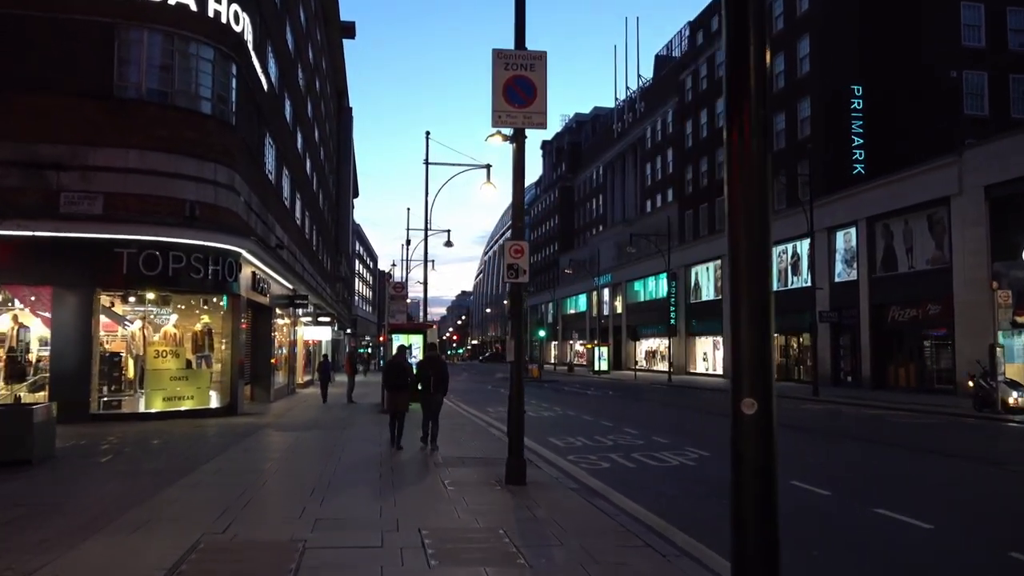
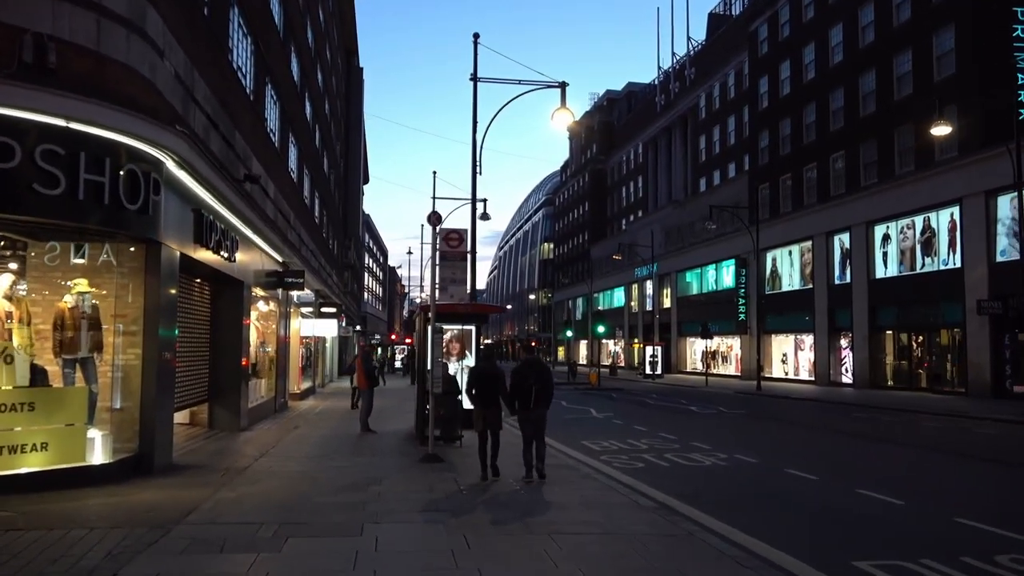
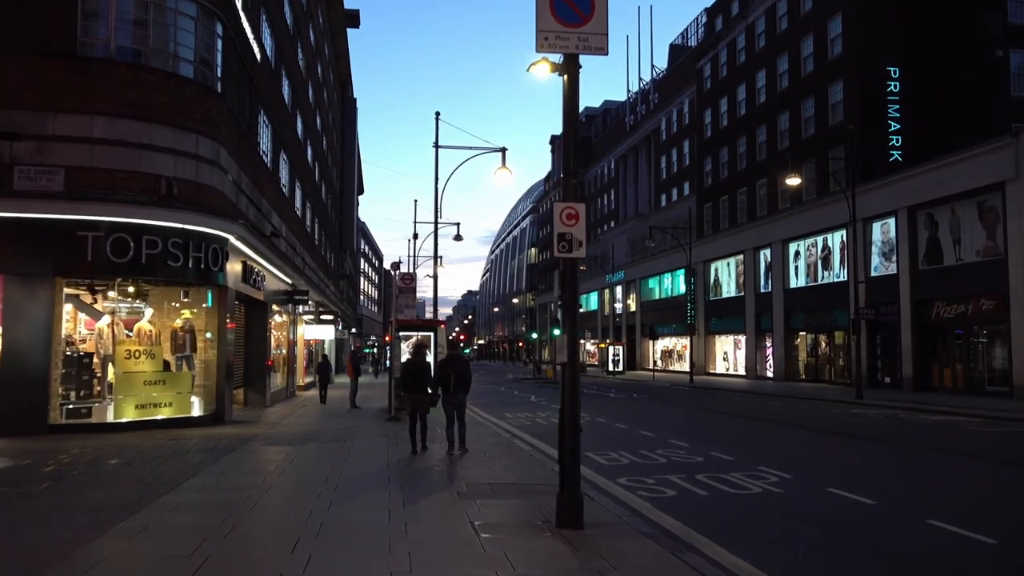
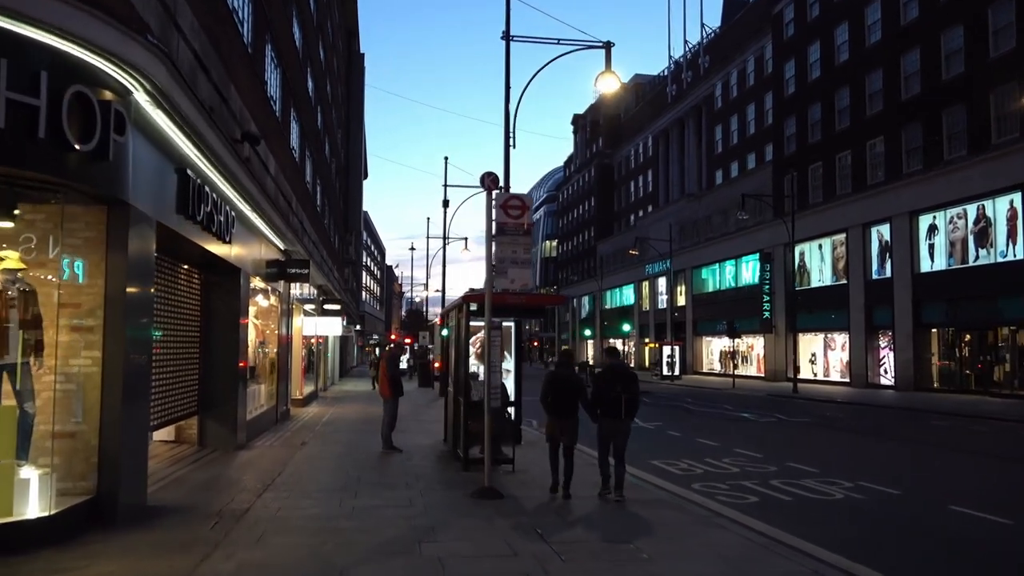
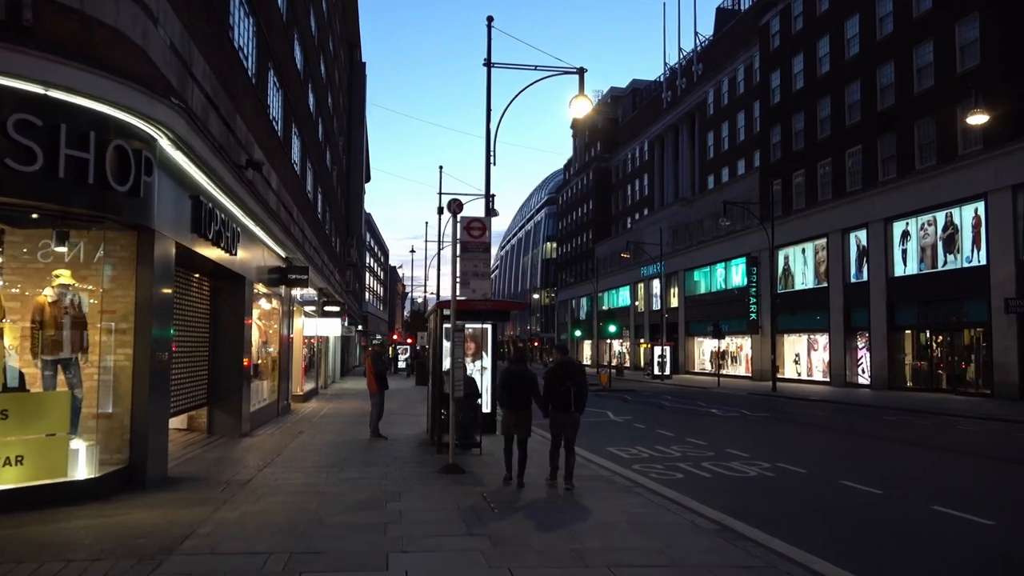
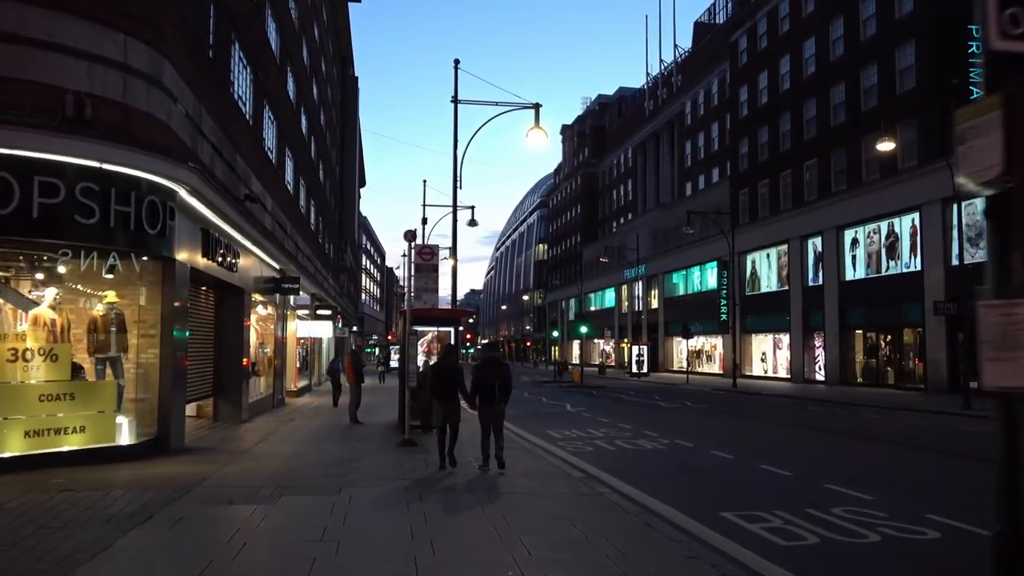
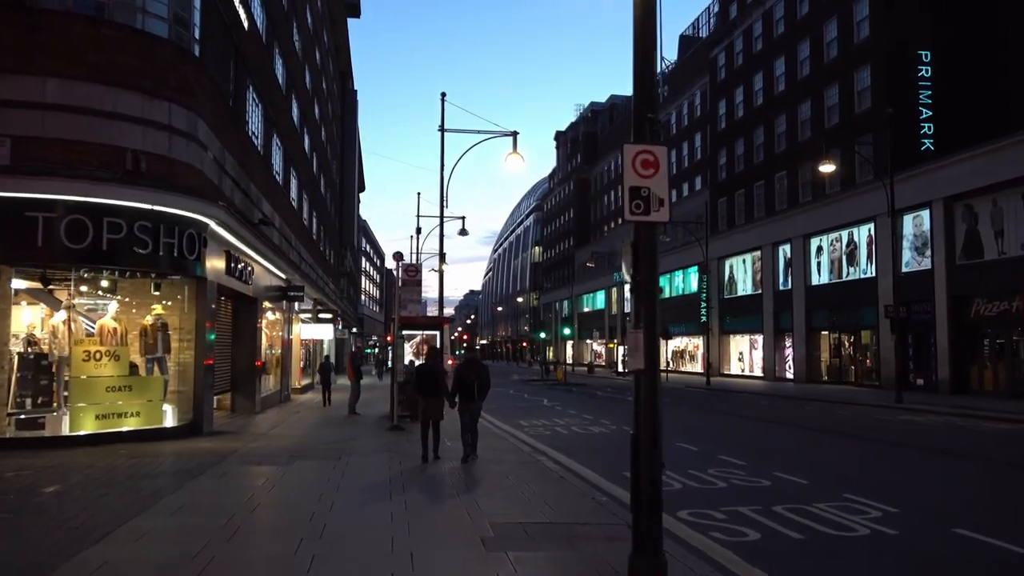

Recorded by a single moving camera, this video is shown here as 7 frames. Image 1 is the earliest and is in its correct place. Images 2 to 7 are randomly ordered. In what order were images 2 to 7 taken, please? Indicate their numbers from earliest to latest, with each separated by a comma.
3, 7, 6, 2, 5, 4
